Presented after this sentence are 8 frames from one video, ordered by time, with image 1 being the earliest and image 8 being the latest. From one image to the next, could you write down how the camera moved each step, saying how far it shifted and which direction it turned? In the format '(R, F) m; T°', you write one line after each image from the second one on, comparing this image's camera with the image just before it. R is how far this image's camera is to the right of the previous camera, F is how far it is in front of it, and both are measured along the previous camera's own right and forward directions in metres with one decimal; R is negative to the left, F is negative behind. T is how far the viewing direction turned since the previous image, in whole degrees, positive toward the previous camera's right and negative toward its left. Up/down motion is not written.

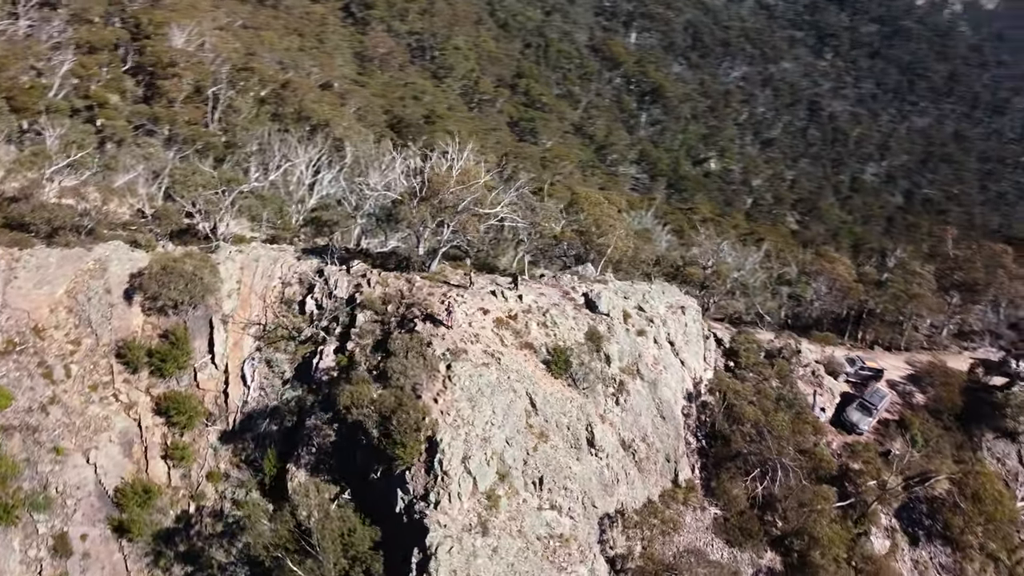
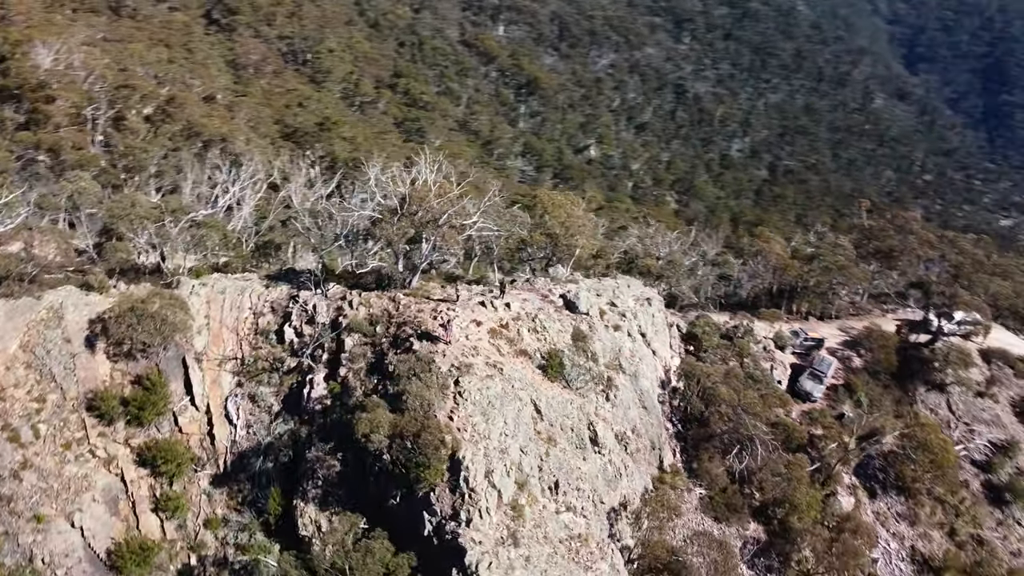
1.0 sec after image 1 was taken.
(-3.1, +0.1) m; +8°
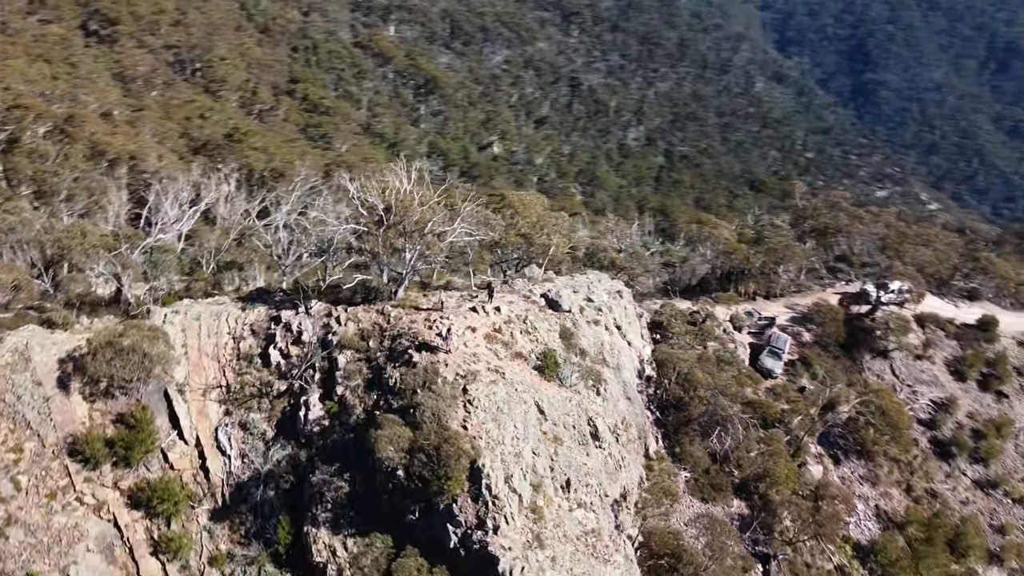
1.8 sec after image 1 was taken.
(-2.6, +0.1) m; +7°
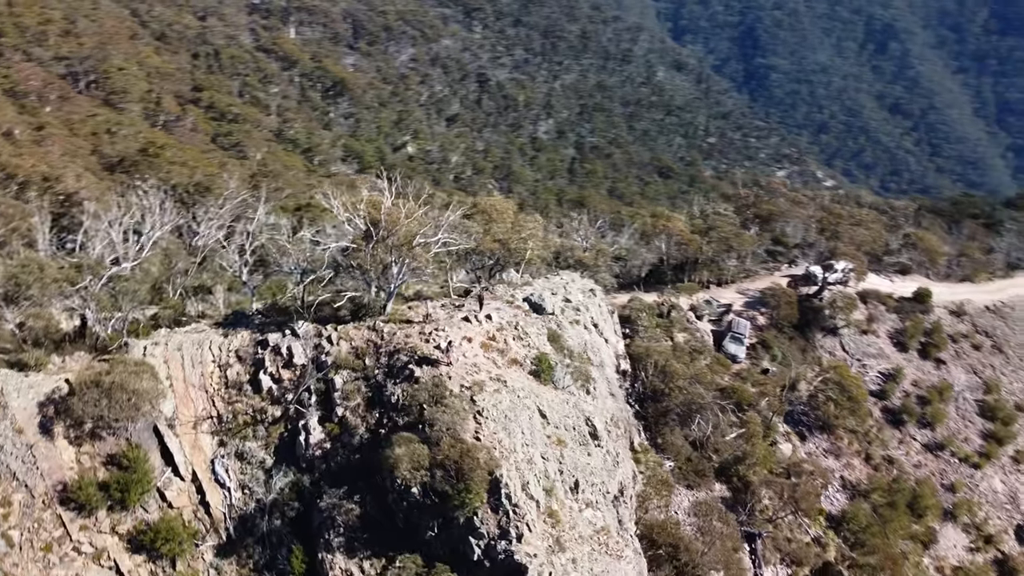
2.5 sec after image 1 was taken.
(-2.3, 0.0) m; +6°
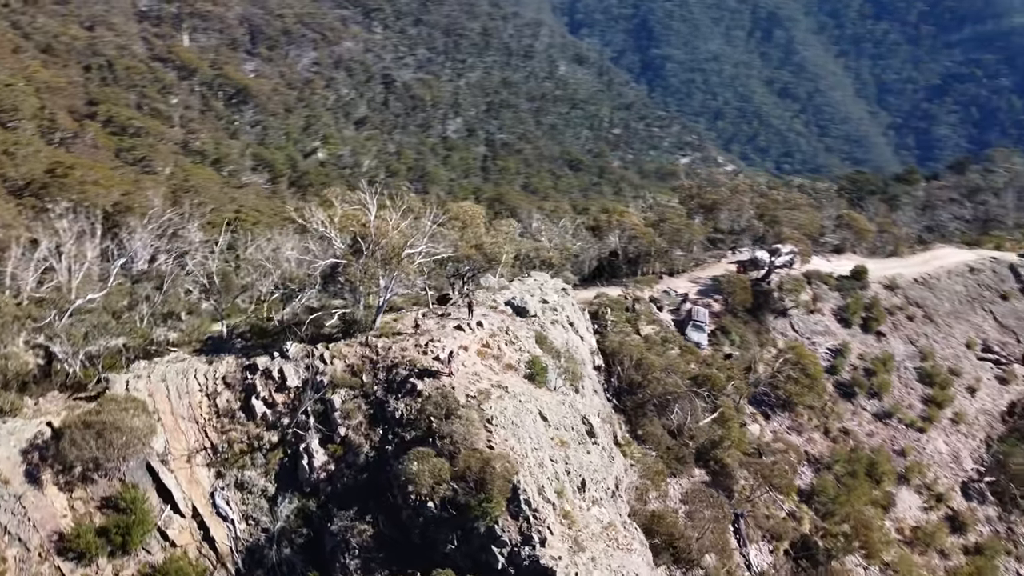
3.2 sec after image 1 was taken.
(-2.3, +0.1) m; +6°
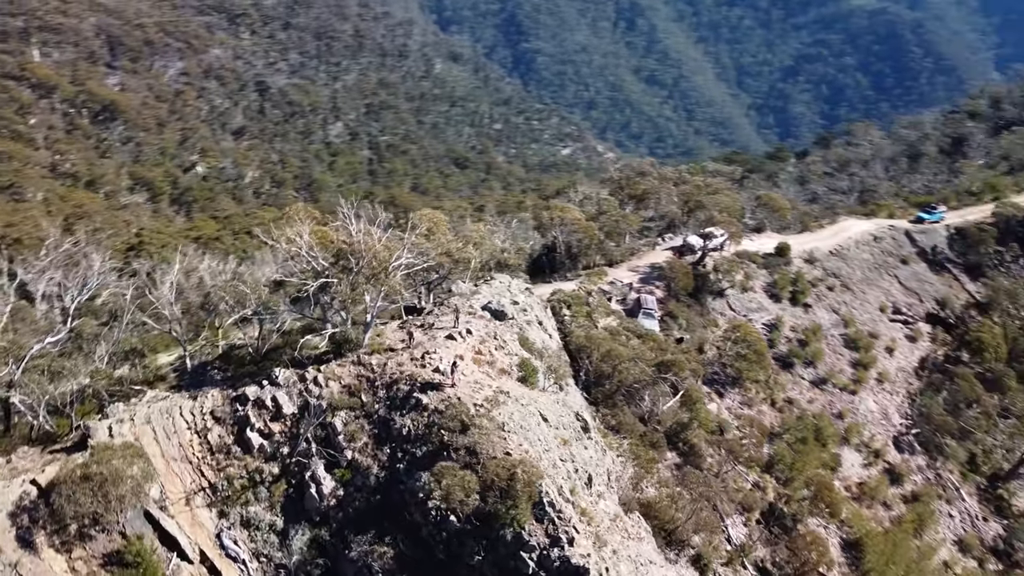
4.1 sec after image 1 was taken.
(-2.9, +0.2) m; +8°
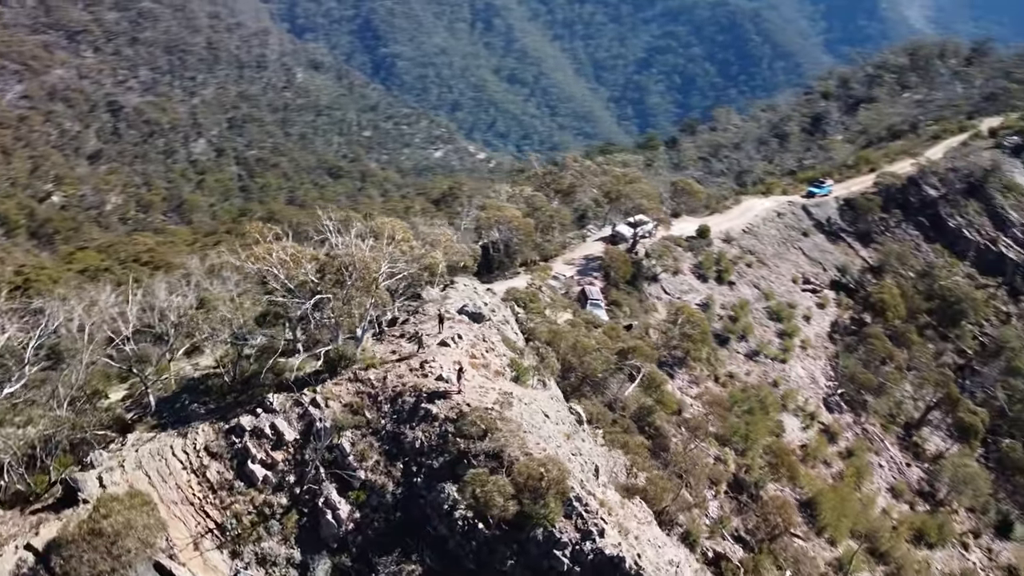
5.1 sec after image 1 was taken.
(-3.2, +0.4) m; +9°
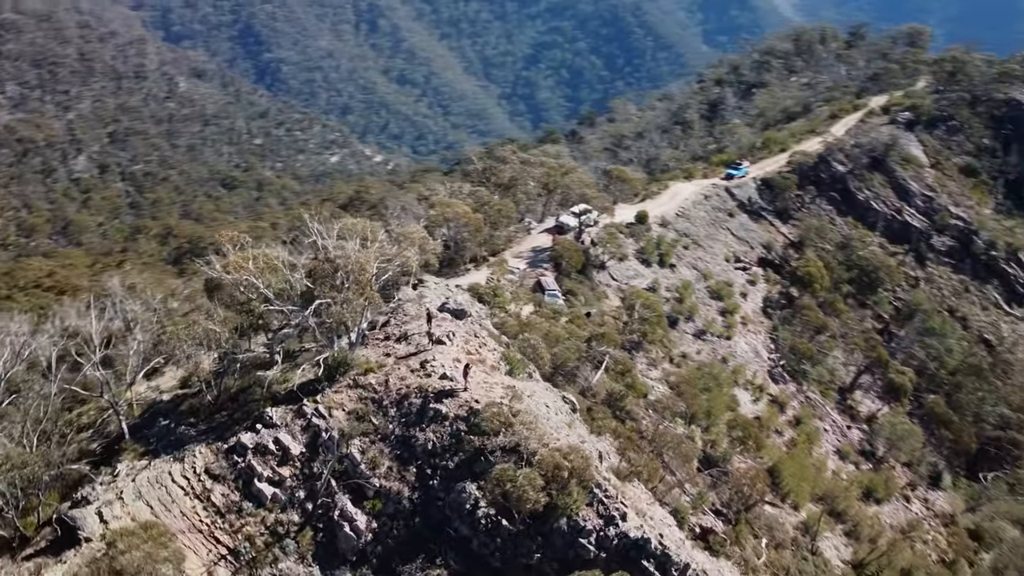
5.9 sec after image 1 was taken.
(-2.5, +0.4) m; +7°
